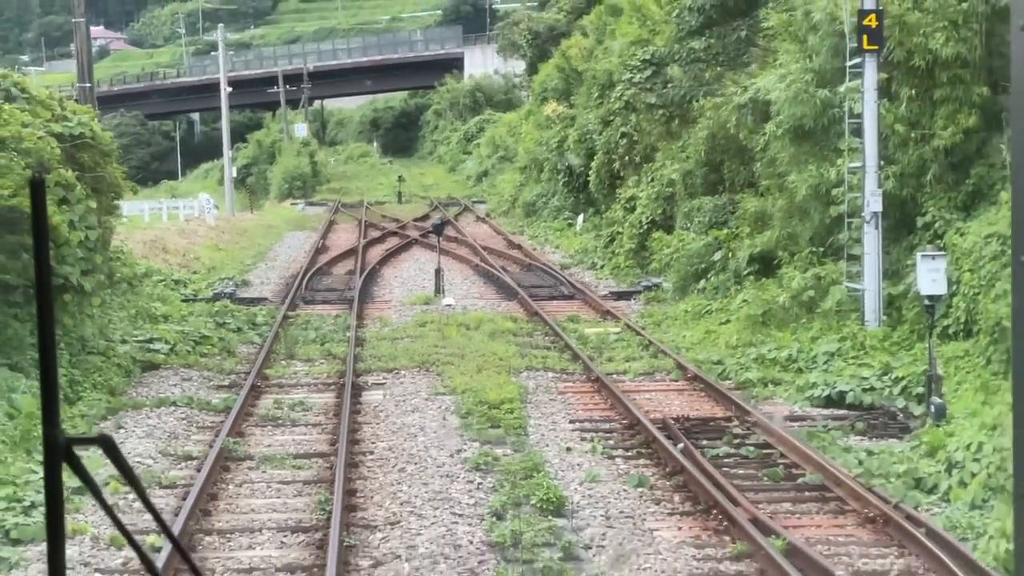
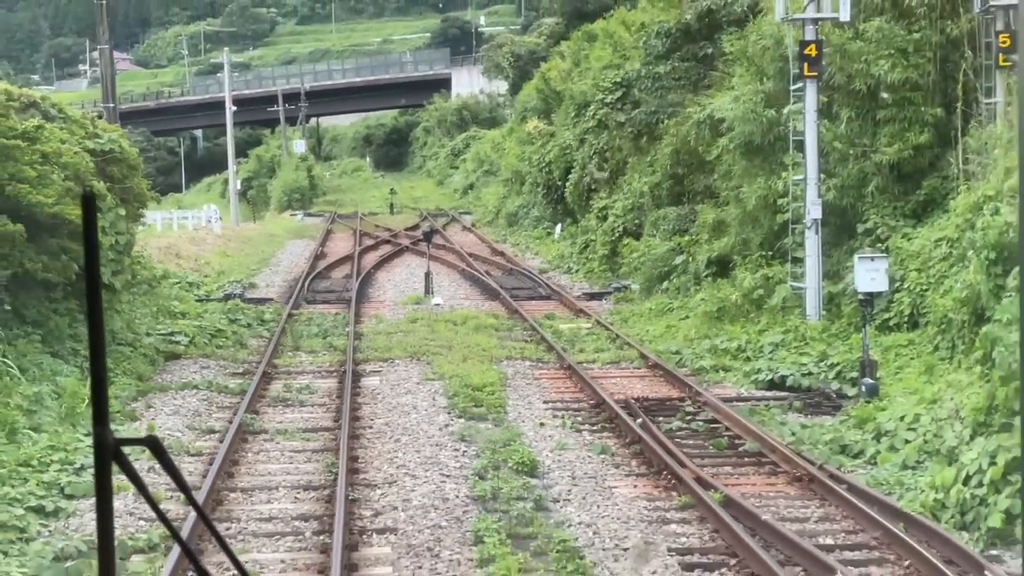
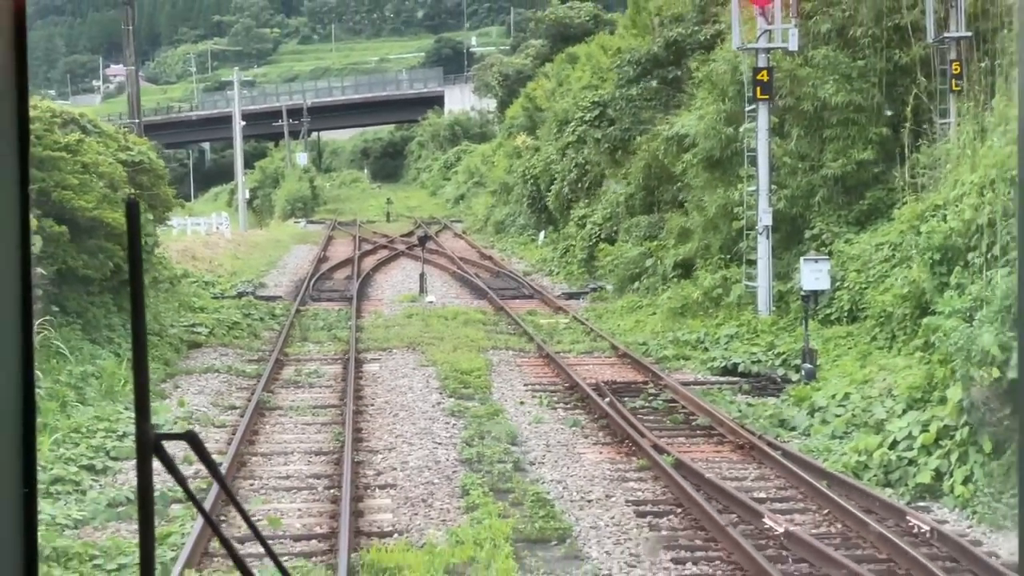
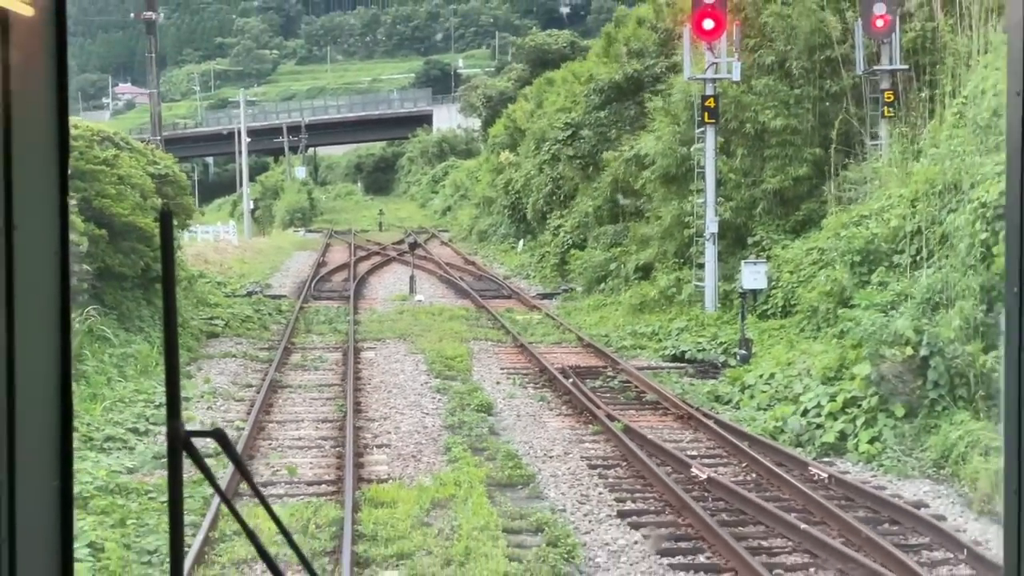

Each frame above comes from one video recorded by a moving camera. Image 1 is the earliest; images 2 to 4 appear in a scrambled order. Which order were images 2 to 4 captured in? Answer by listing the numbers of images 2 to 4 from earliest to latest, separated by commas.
2, 3, 4
